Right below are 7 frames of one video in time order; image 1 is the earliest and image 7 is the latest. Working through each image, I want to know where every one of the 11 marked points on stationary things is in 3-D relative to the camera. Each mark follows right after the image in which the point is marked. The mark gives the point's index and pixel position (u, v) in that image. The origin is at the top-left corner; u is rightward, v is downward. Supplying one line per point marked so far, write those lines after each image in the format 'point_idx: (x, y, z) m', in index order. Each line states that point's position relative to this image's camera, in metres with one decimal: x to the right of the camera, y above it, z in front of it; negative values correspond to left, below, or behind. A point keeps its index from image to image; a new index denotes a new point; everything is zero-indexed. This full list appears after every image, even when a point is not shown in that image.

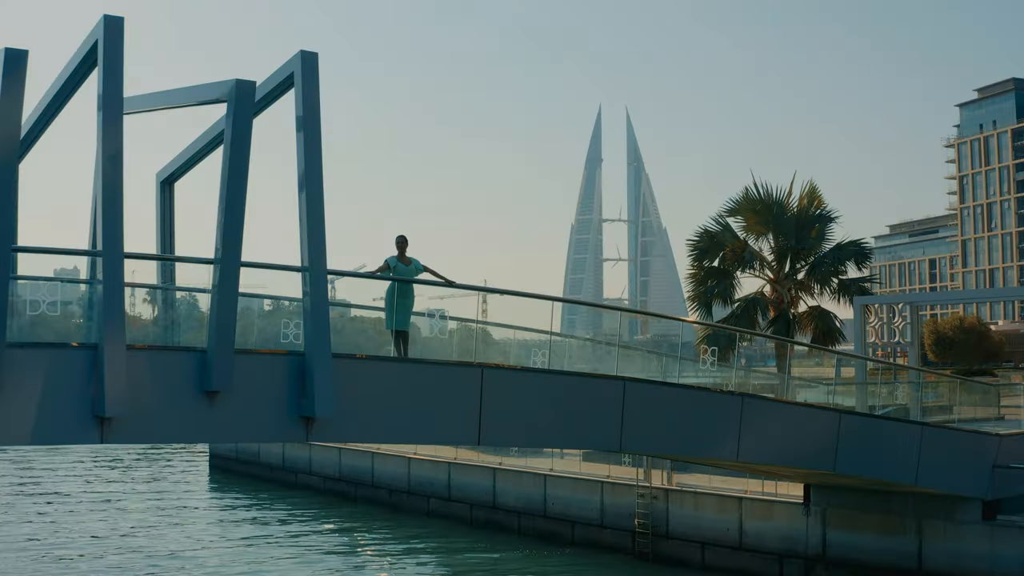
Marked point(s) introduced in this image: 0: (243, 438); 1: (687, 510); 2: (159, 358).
0: (-2.3, -1.3, +9.0) m
1: (+3.2, -4.0, +19.5) m
2: (-2.9, -0.6, +8.8) m
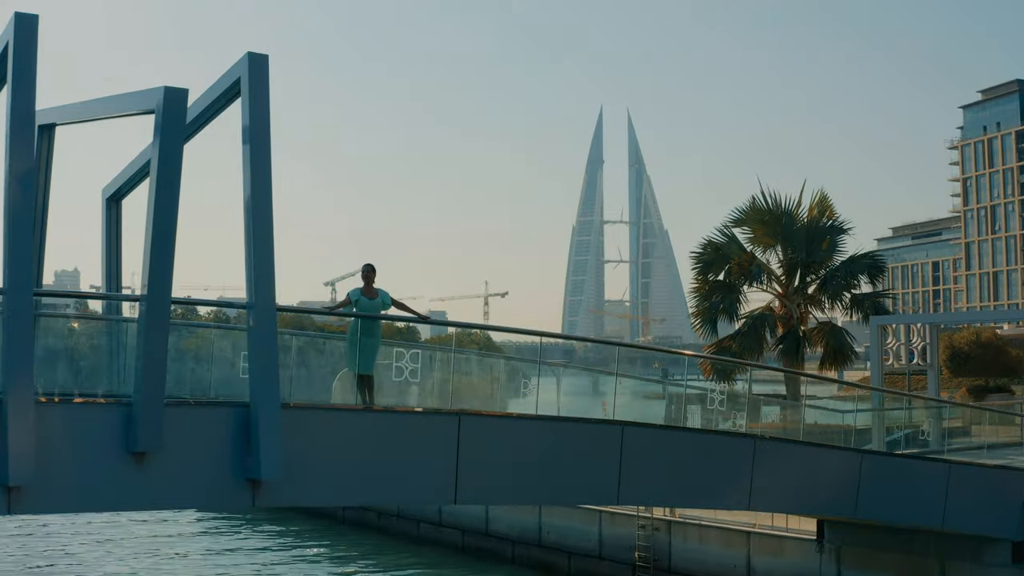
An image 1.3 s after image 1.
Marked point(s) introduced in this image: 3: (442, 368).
0: (-2.4, -1.6, +7.8) m
1: (+3.0, -4.3, +18.2) m
2: (-3.0, -0.9, +7.5) m
3: (-0.6, -0.7, +10.2) m
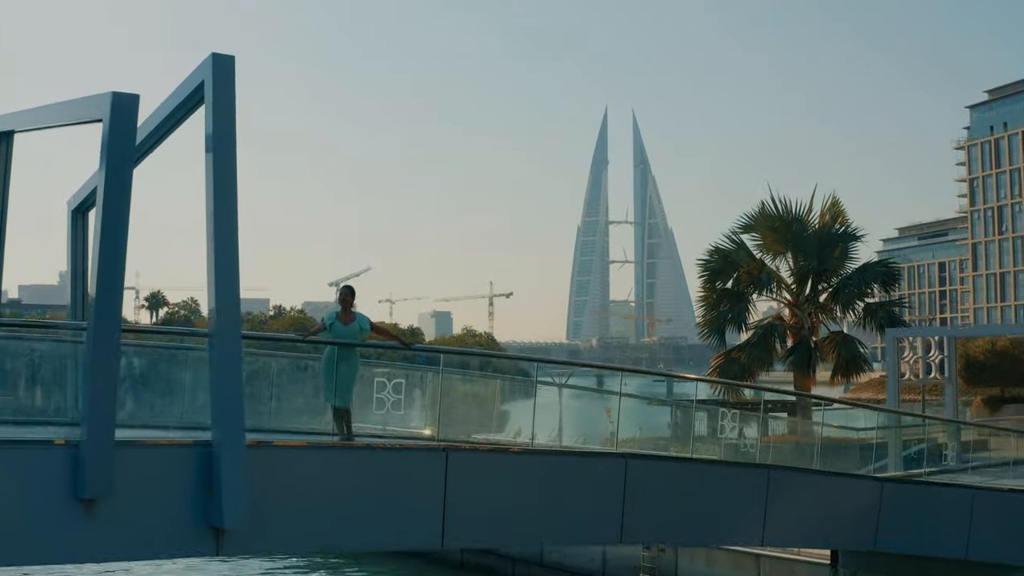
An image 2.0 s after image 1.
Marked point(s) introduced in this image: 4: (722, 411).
0: (-2.5, -1.7, +7.0) m
1: (+3.0, -4.5, +17.4) m
2: (-3.1, -1.0, +6.8) m
3: (-0.7, -0.9, +9.4) m
4: (+2.2, -1.2, +11.6) m
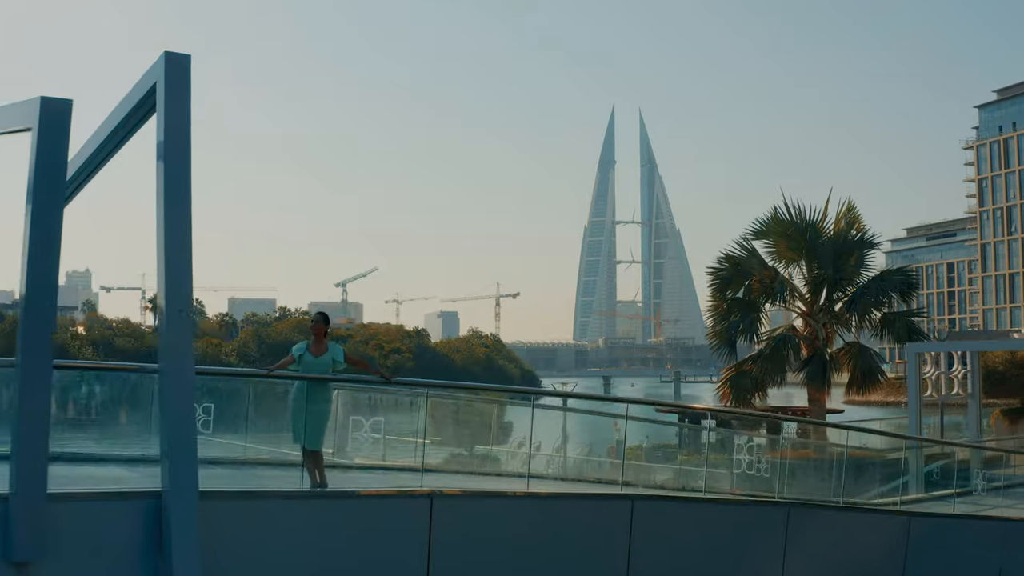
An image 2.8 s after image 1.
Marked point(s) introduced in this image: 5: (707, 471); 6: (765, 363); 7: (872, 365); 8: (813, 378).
0: (-2.5, -1.9, +6.2) m
1: (+3.0, -4.6, +16.6) m
2: (-3.1, -1.2, +6.0) m
3: (-0.7, -1.0, +8.6) m
4: (+2.2, -1.4, +10.7) m
5: (+1.9, -1.7, +10.6) m
6: (+4.6, -1.4, +19.8) m
7: (+6.7, -1.4, +20.0) m
8: (+5.5, -1.6, +19.8) m
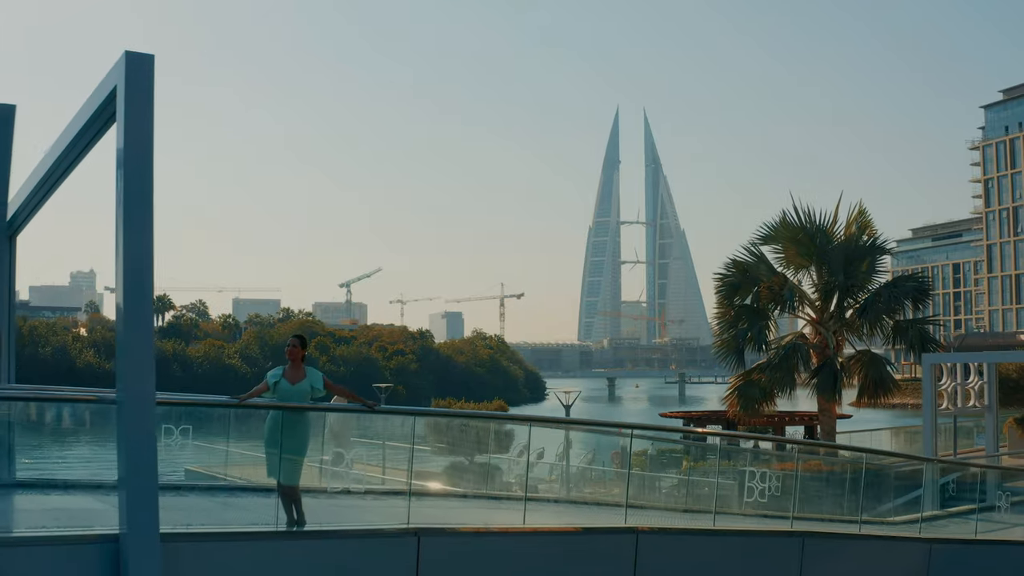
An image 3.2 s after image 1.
0: (-2.6, -2.0, +5.6) m
1: (+3.0, -4.8, +16.0) m
2: (-3.2, -1.3, +5.4) m
3: (-0.7, -1.2, +8.0) m
4: (+2.2, -1.5, +10.2) m
5: (+1.9, -1.9, +10.1) m
6: (+4.6, -1.5, +19.2) m
7: (+6.7, -1.6, +19.4) m
8: (+5.5, -1.8, +19.2) m
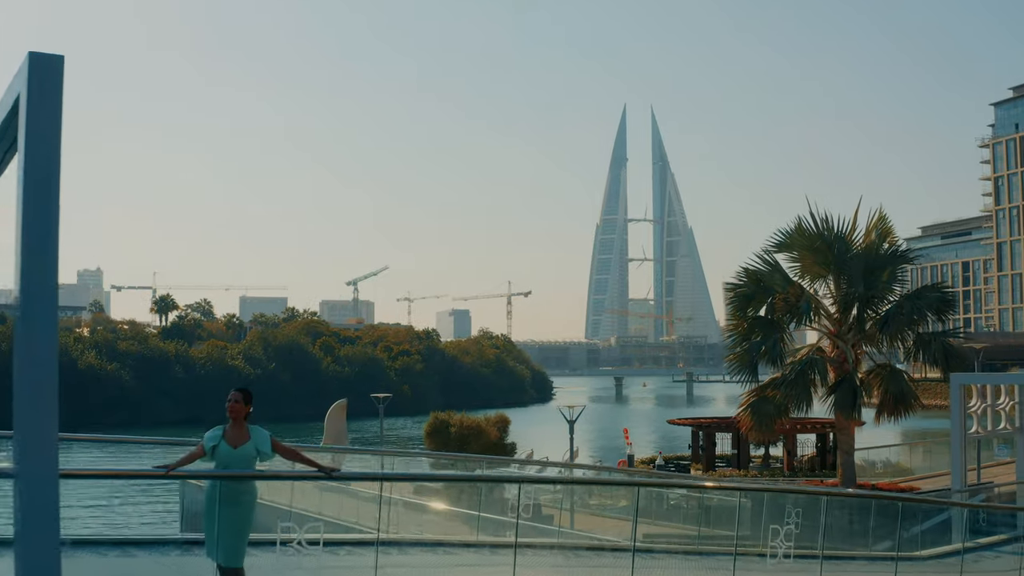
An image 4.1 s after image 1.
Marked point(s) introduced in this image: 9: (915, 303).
0: (-2.7, -2.2, +4.7) m
1: (+3.0, -5.0, +15.0) m
2: (-3.3, -1.6, +4.4) m
3: (-0.8, -1.4, +7.0) m
4: (+2.1, -1.7, +9.1) m
5: (+1.8, -2.1, +9.0) m
6: (+4.7, -1.7, +18.2) m
7: (+6.7, -1.8, +18.4) m
8: (+5.5, -2.0, +18.2) m
9: (+6.9, -0.2, +18.4) m
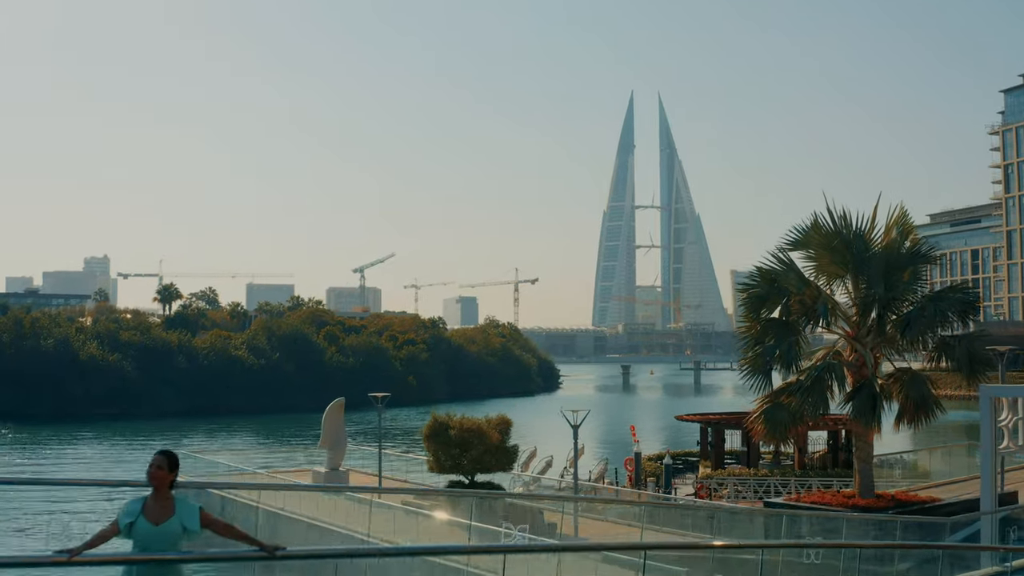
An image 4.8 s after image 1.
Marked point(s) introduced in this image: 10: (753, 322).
0: (-2.7, -2.4, +3.8) m
1: (+3.0, -5.0, +14.1) m
2: (-3.4, -1.7, +3.5) m
3: (-0.9, -1.5, +6.1) m
4: (+2.1, -1.8, +8.2) m
5: (+1.8, -2.2, +8.1) m
6: (+4.7, -1.7, +17.2) m
7: (+6.7, -1.8, +17.4) m
8: (+5.5, -2.0, +17.2) m
9: (+6.9, -0.3, +17.4) m
10: (+4.0, -0.6, +18.2) m
